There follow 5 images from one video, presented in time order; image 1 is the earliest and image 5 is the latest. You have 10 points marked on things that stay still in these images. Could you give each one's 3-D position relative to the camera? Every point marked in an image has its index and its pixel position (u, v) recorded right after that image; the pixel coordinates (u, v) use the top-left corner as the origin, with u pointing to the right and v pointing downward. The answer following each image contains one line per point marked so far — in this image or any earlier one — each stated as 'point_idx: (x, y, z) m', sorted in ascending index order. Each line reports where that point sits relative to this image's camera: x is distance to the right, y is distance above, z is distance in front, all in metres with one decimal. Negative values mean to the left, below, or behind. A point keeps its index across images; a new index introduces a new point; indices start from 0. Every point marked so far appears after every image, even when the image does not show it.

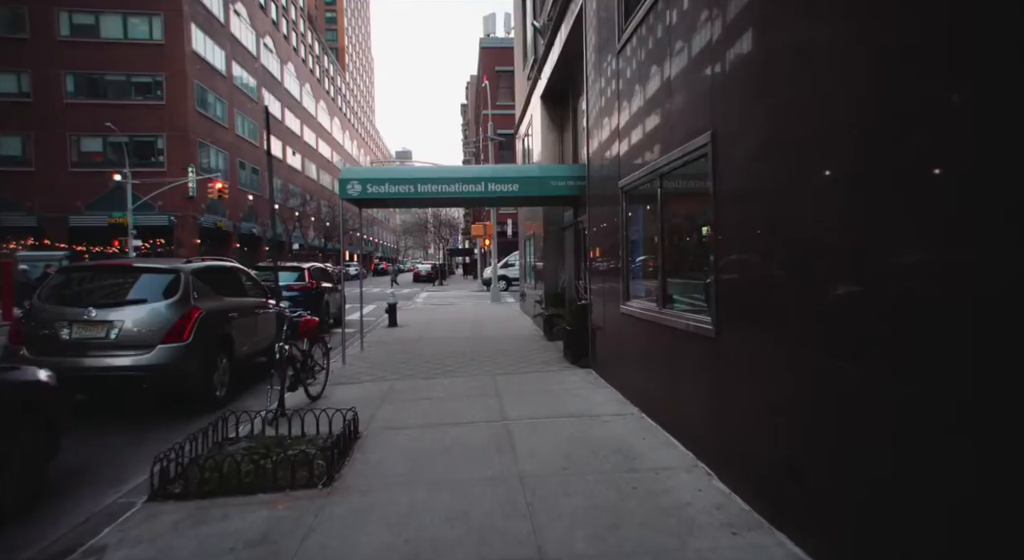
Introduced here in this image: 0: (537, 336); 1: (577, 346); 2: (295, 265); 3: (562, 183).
0: (+0.6, -1.3, +12.5) m
1: (+1.1, -1.1, +9.1) m
2: (-5.4, +0.4, +13.4) m
3: (+0.9, +1.7, +9.6) m
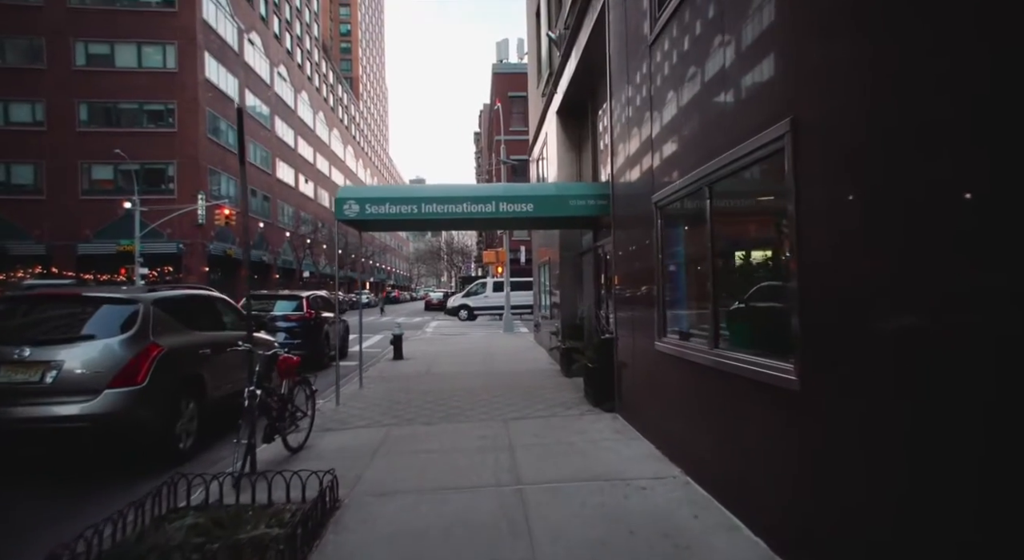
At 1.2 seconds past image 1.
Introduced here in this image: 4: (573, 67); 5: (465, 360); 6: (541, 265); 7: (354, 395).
0: (+0.9, -2.0, +11.4) m
1: (+1.3, -1.6, +8.0) m
2: (-5.1, -0.3, +12.6) m
3: (+1.1, +1.2, +8.6) m
4: (+1.1, +4.0, +10.3) m
5: (-1.2, -2.1, +13.7) m
6: (+0.9, +0.5, +16.6) m
7: (-2.7, -2.0, +9.4) m
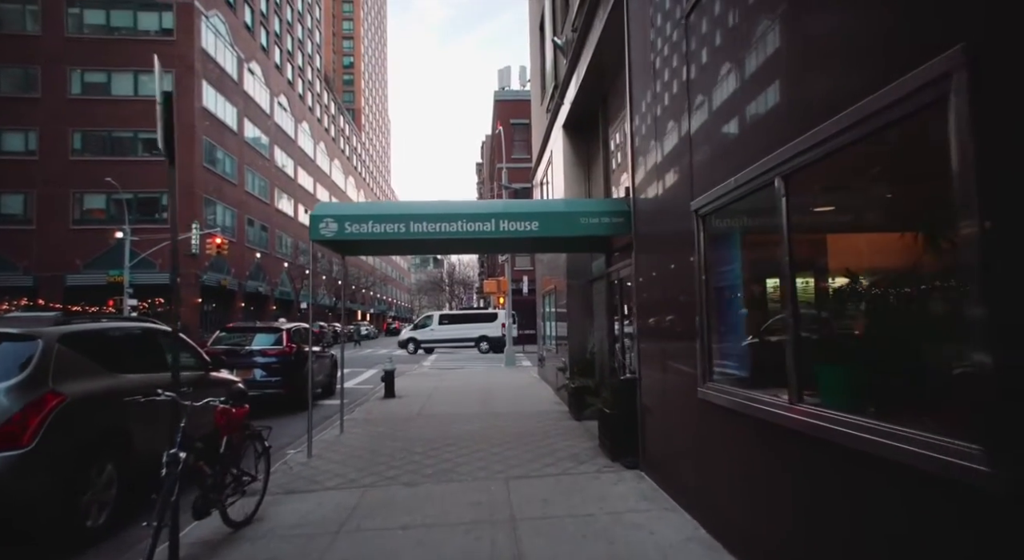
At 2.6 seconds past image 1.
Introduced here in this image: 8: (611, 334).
0: (+0.9, -2.5, +10.1) m
1: (+1.3, -1.9, +6.8) m
2: (-5.1, -1.0, +11.4) m
3: (+1.1, +0.8, +7.5) m
4: (+1.2, +3.5, +9.3) m
5: (-1.1, -2.8, +12.4) m
6: (+1.0, -0.4, +15.4) m
7: (-2.7, -2.5, +8.1) m
8: (+1.7, -0.9, +9.1) m
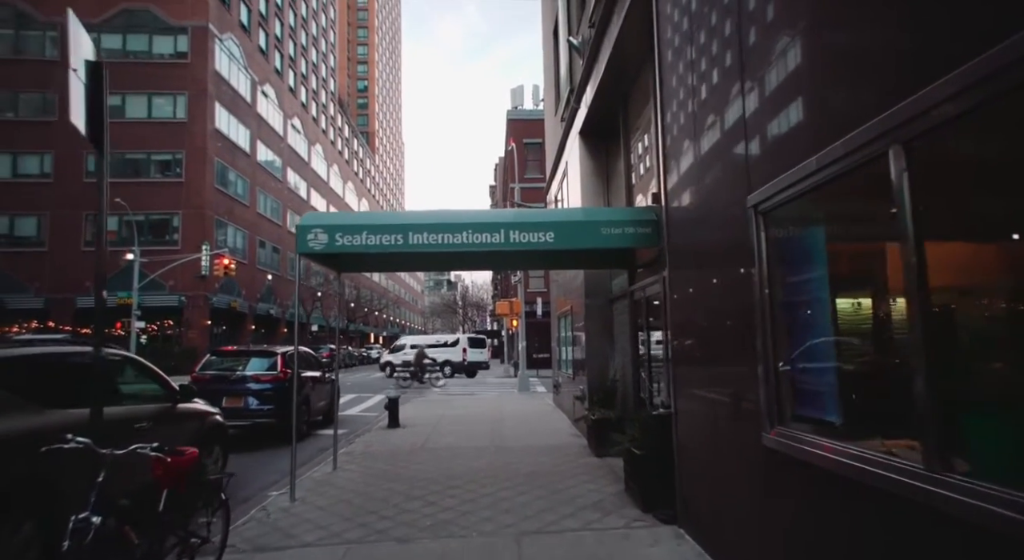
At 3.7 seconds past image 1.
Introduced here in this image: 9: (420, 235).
0: (+1.1, -2.8, +9.1) m
1: (+1.5, -2.1, +5.8) m
2: (-4.8, -1.4, +10.6) m
3: (+1.3, +0.6, +6.6) m
4: (+1.4, +3.2, +8.5) m
5: (-0.9, -3.2, +11.4) m
6: (+1.3, -0.9, +14.5) m
7: (-2.5, -2.7, +7.2) m
8: (+1.9, -1.2, +8.1) m
9: (-1.2, +0.6, +6.7) m
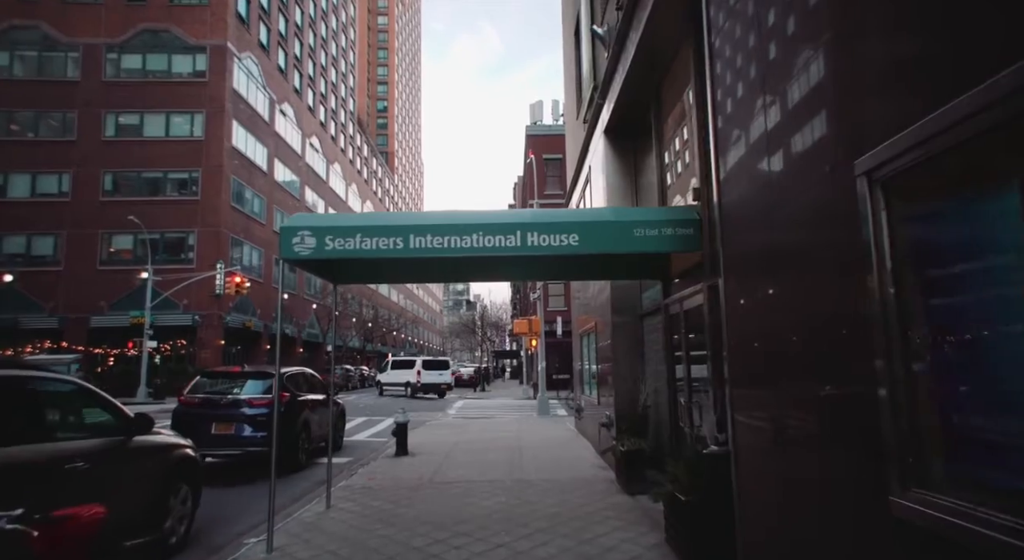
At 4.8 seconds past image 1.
0: (+1.4, -3.0, +7.9) m
1: (+1.6, -2.2, +4.7) m
2: (-4.5, -1.6, +9.7) m
3: (+1.5, +0.5, +5.6) m
4: (+1.6, +3.0, +7.6) m
5: (-0.5, -3.5, +10.3) m
6: (+1.8, -1.3, +13.4) m
7: (-2.3, -2.8, +6.2) m
8: (+2.1, -1.3, +7.0) m
9: (-1.0, +0.4, +5.8) m
